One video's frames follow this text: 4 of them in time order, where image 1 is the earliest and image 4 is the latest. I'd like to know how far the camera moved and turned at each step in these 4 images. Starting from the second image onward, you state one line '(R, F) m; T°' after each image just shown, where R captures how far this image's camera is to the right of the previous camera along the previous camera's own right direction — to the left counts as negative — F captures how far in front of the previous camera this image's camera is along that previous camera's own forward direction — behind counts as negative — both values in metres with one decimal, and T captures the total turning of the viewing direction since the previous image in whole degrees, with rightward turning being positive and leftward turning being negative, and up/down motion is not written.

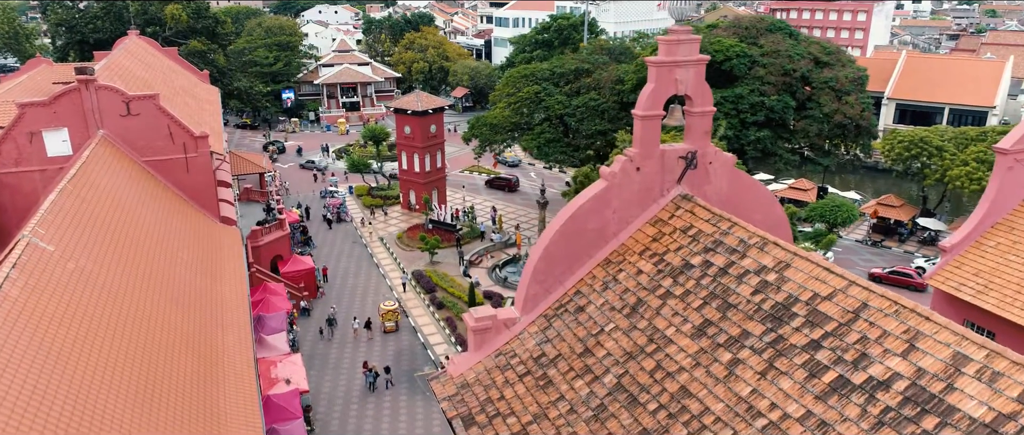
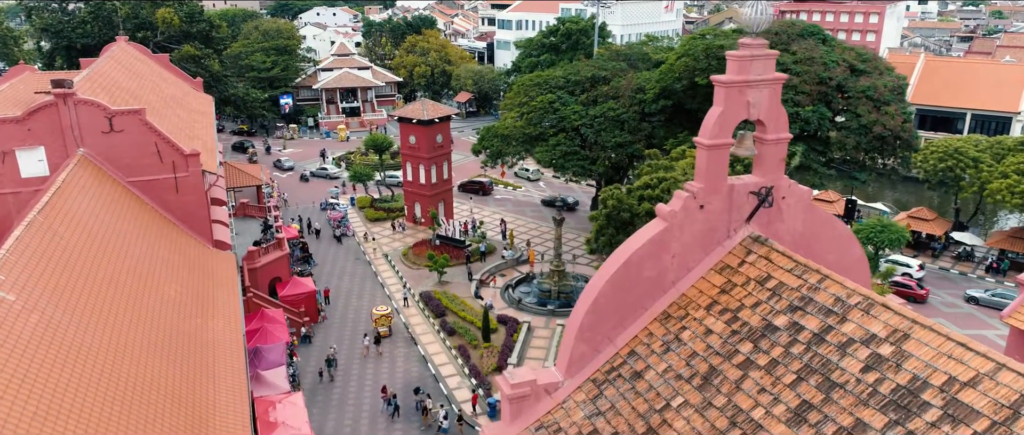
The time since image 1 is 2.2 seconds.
(-0.6, +1.8) m; 0°
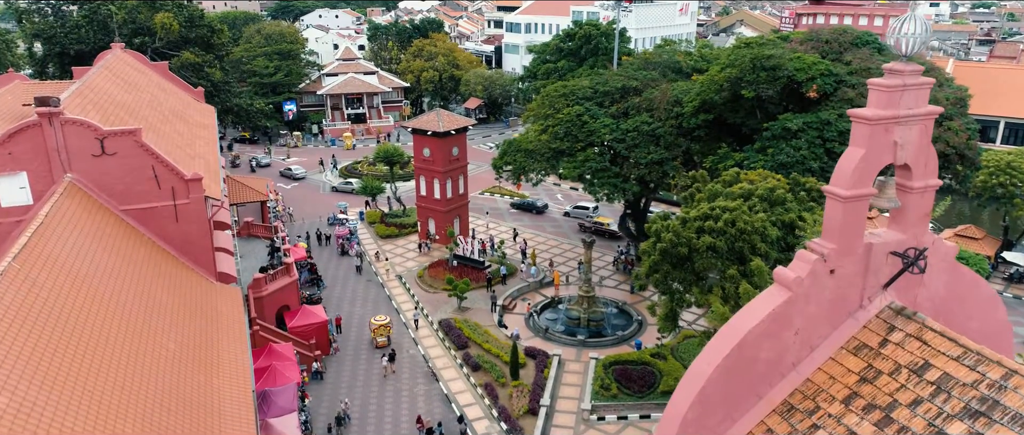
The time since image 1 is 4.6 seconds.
(-1.0, +2.0) m; 0°
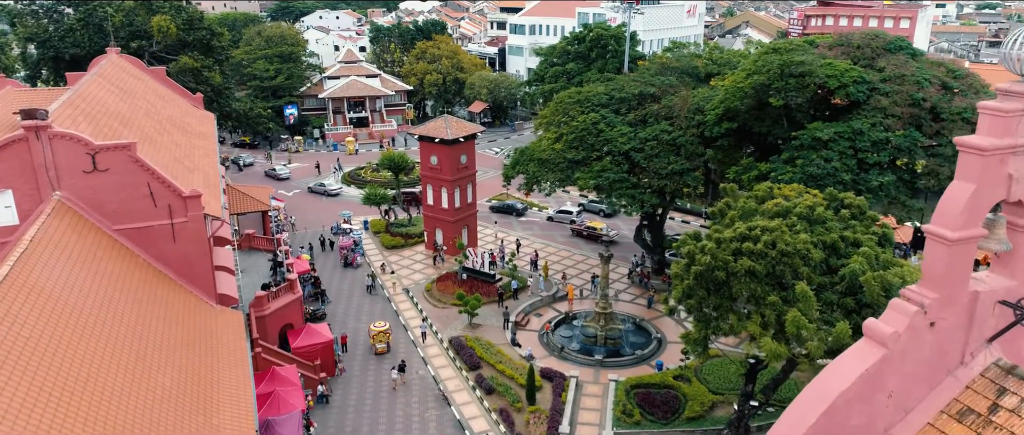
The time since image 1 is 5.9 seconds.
(-0.5, +1.1) m; 0°
